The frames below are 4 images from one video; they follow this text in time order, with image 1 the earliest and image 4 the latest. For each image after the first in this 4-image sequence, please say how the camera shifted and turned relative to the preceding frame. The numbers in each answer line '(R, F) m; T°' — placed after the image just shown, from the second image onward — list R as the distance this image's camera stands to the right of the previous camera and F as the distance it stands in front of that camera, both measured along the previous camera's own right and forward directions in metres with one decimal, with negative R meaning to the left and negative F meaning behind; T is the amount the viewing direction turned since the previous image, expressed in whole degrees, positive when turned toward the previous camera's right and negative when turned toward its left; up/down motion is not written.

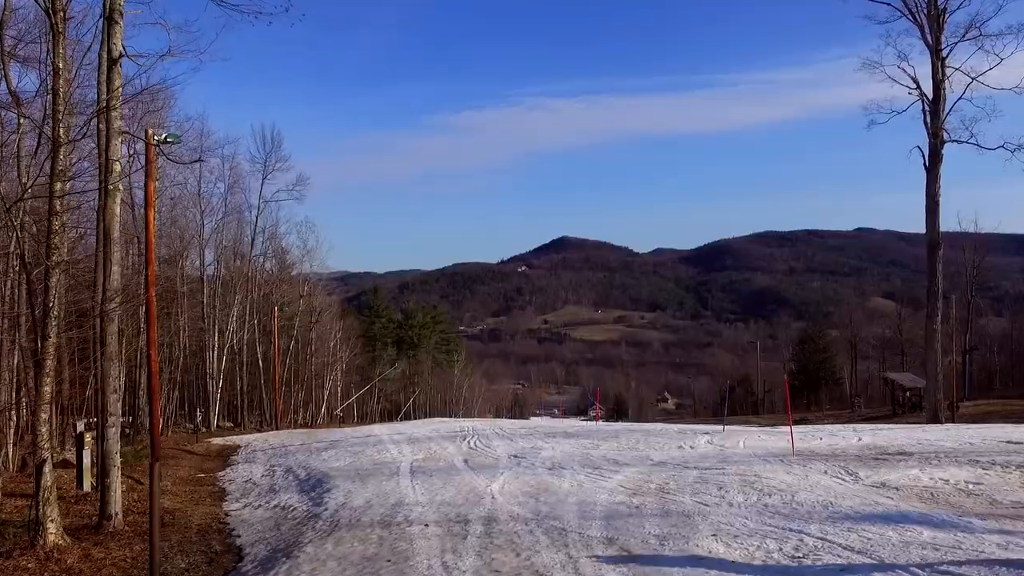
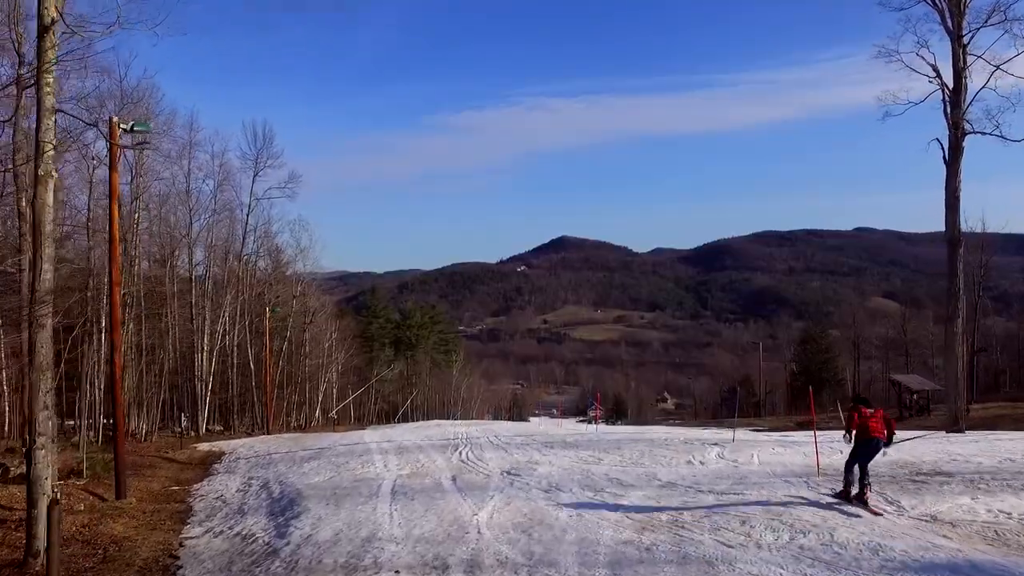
(+0.1, +1.0) m; 0°
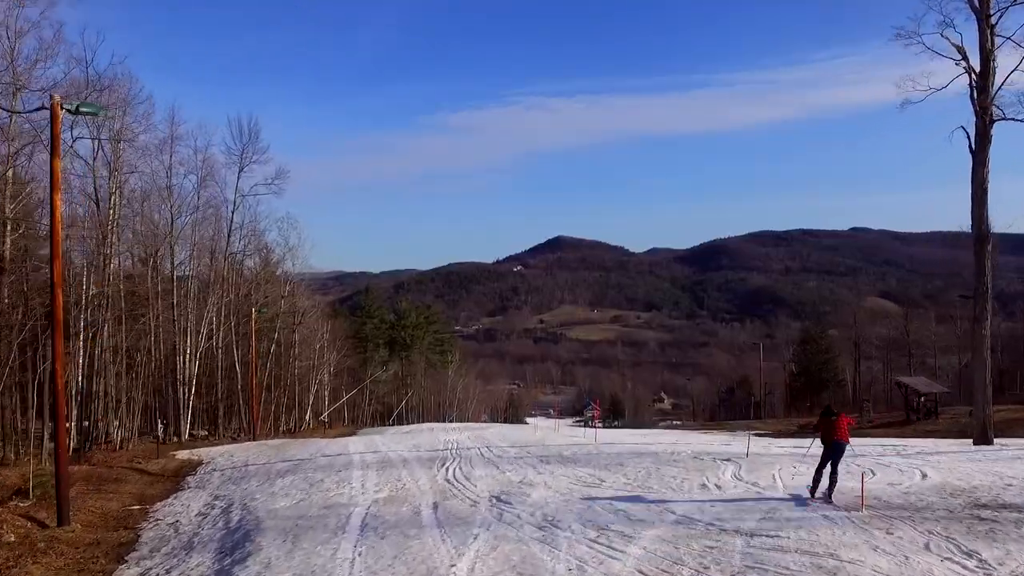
(+0.1, +1.3) m; 0°
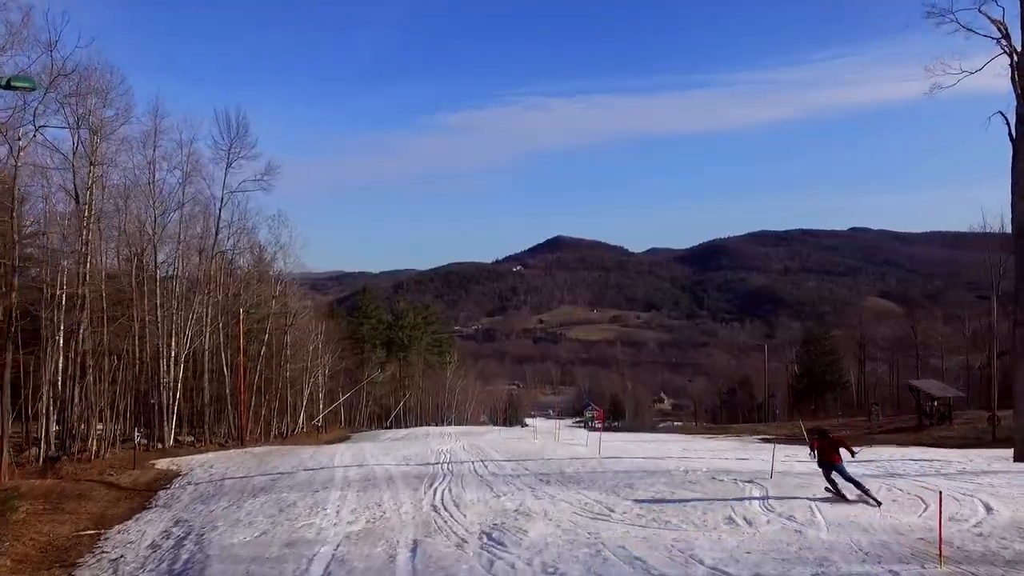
(+0.1, +1.4) m; 0°
